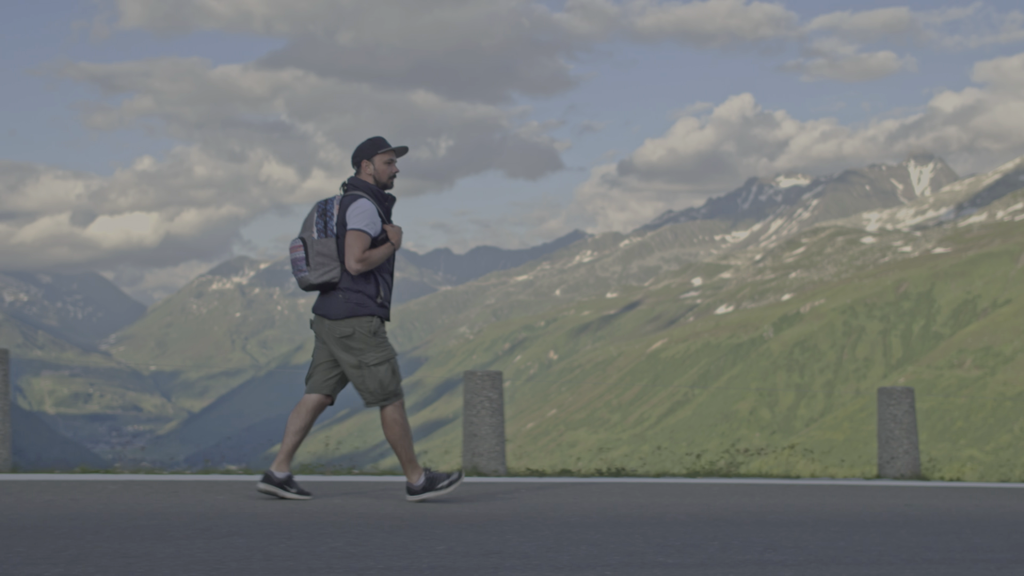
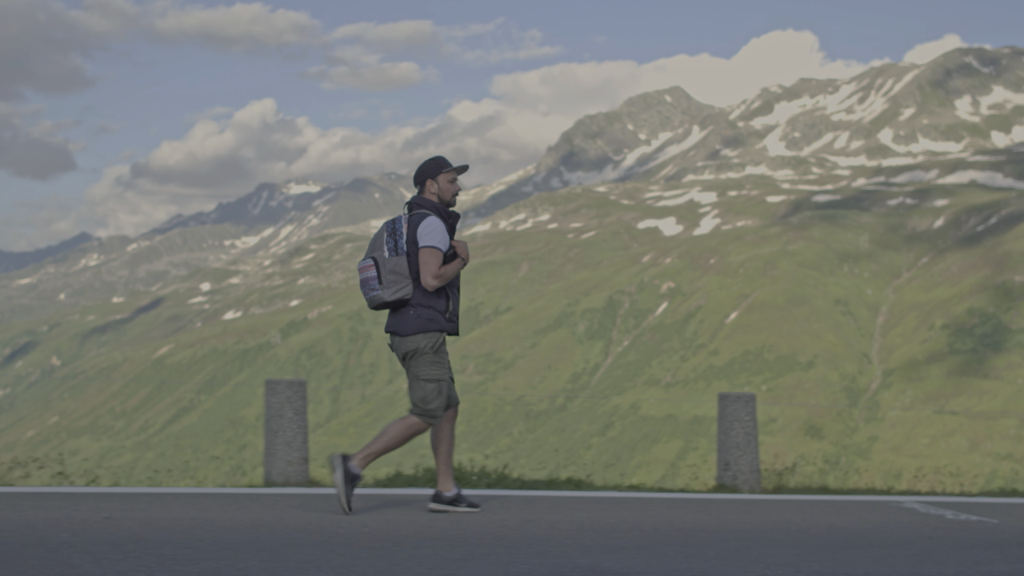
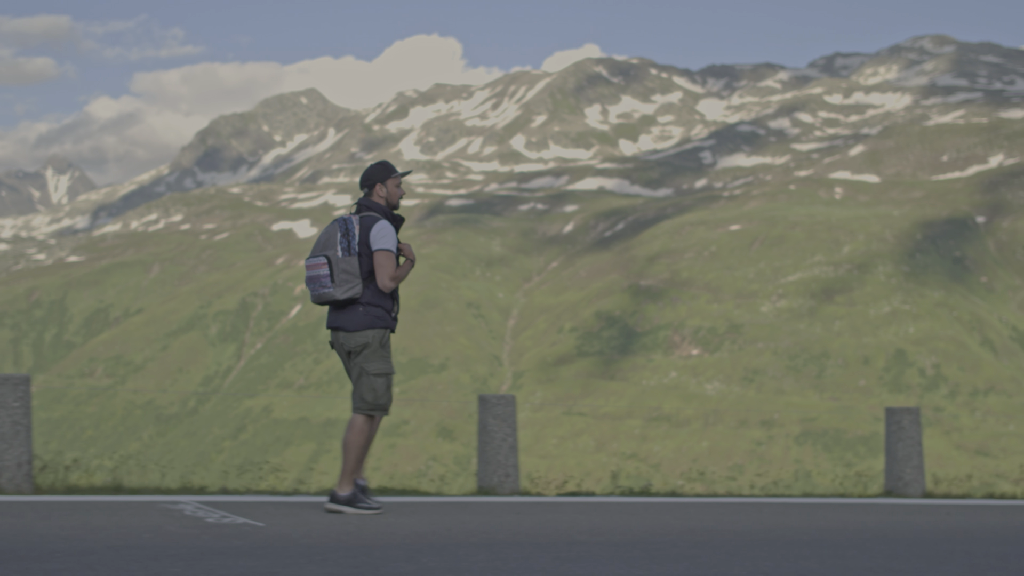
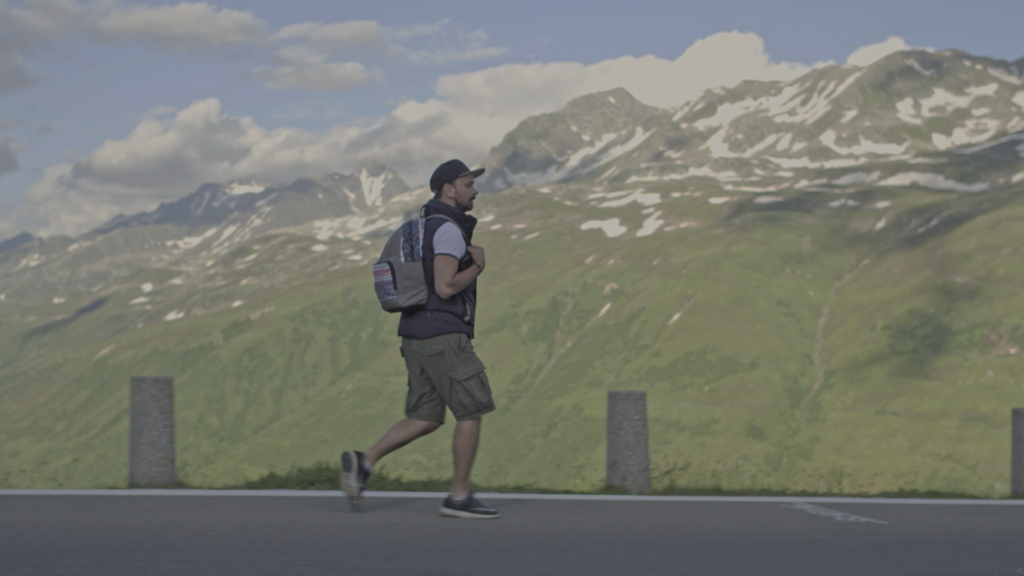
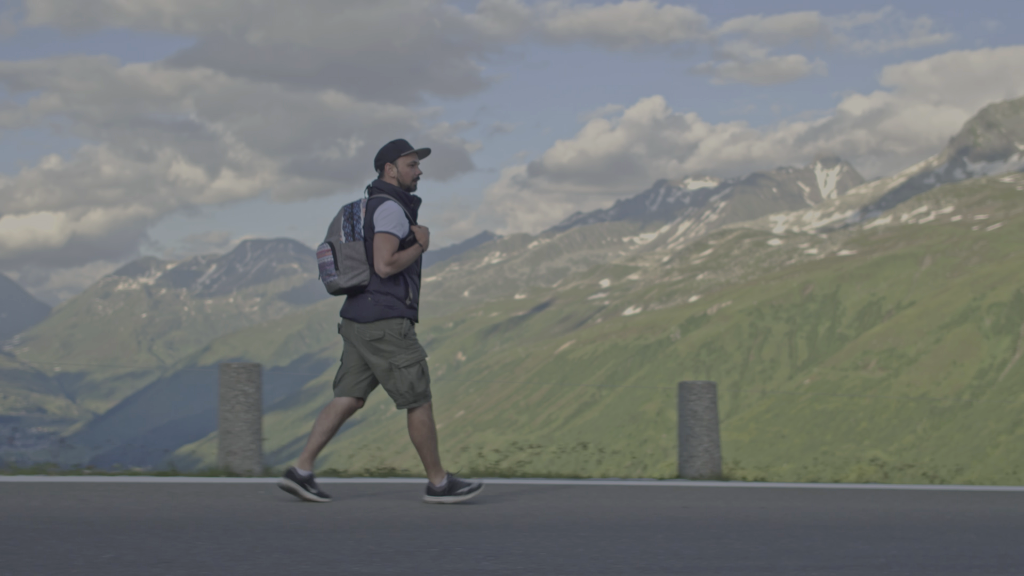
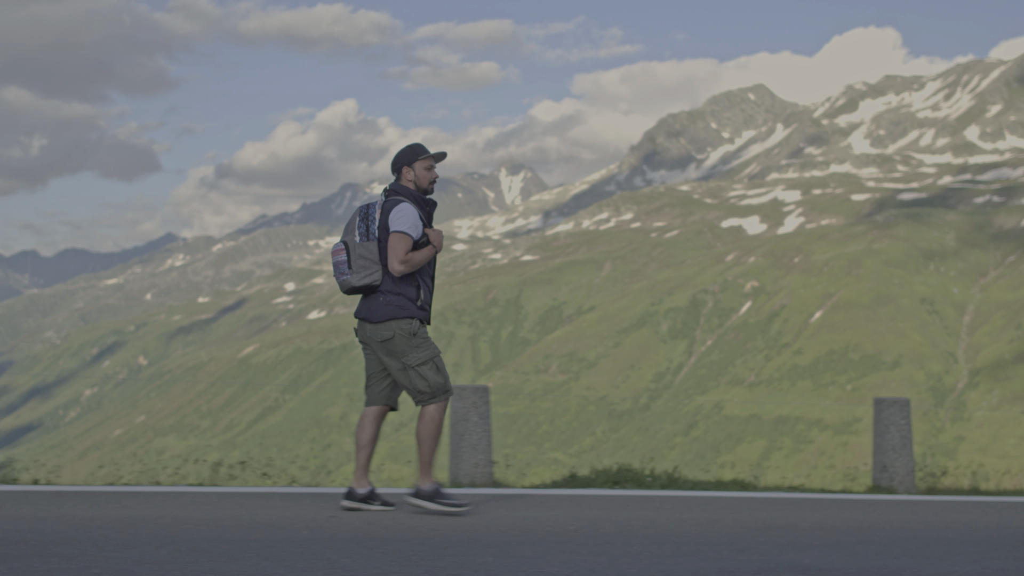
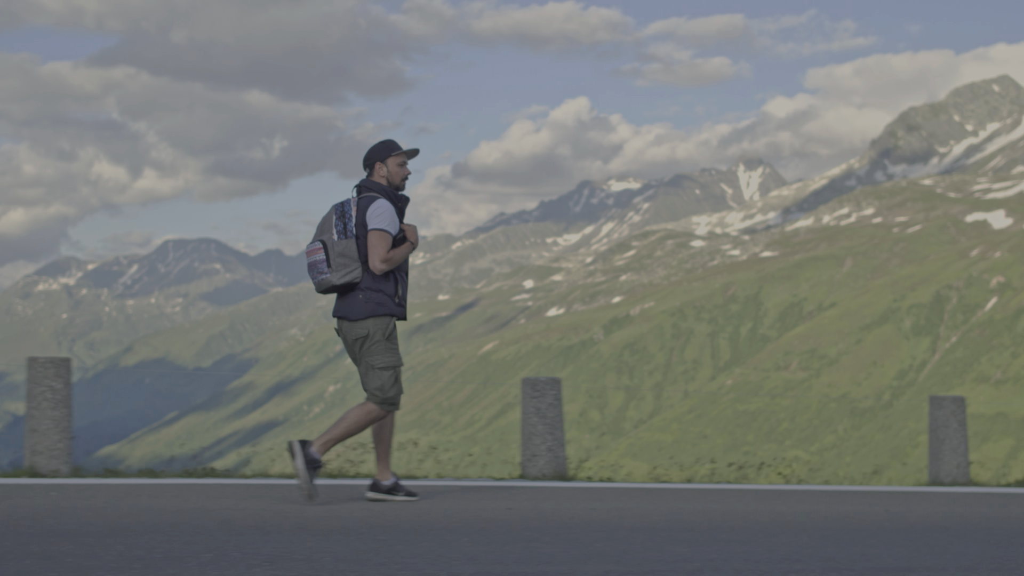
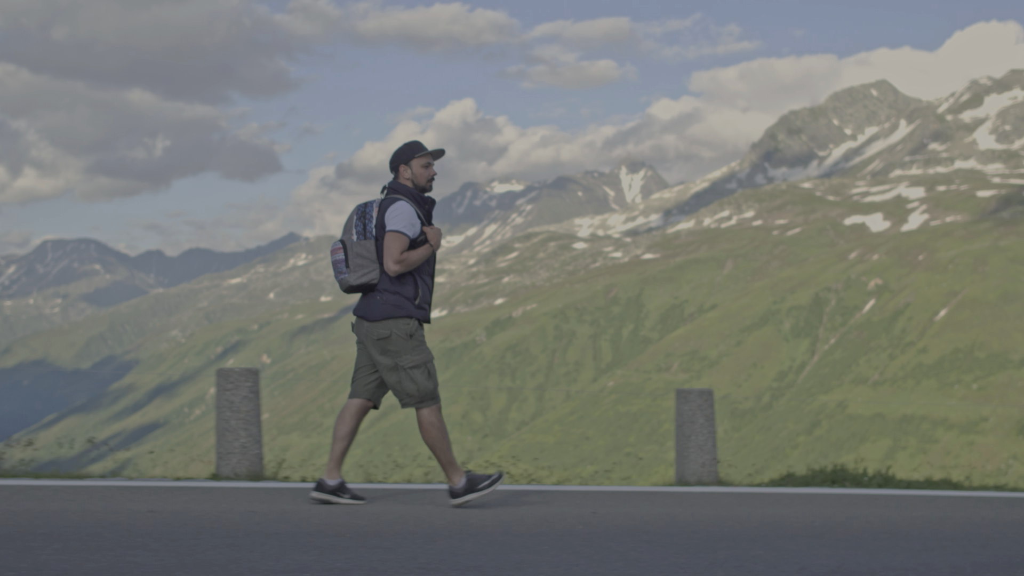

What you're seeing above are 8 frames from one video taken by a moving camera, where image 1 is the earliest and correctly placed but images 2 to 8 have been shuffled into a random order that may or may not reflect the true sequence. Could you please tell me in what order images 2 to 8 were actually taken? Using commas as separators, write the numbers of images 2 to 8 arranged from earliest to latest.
5, 7, 8, 6, 2, 4, 3
